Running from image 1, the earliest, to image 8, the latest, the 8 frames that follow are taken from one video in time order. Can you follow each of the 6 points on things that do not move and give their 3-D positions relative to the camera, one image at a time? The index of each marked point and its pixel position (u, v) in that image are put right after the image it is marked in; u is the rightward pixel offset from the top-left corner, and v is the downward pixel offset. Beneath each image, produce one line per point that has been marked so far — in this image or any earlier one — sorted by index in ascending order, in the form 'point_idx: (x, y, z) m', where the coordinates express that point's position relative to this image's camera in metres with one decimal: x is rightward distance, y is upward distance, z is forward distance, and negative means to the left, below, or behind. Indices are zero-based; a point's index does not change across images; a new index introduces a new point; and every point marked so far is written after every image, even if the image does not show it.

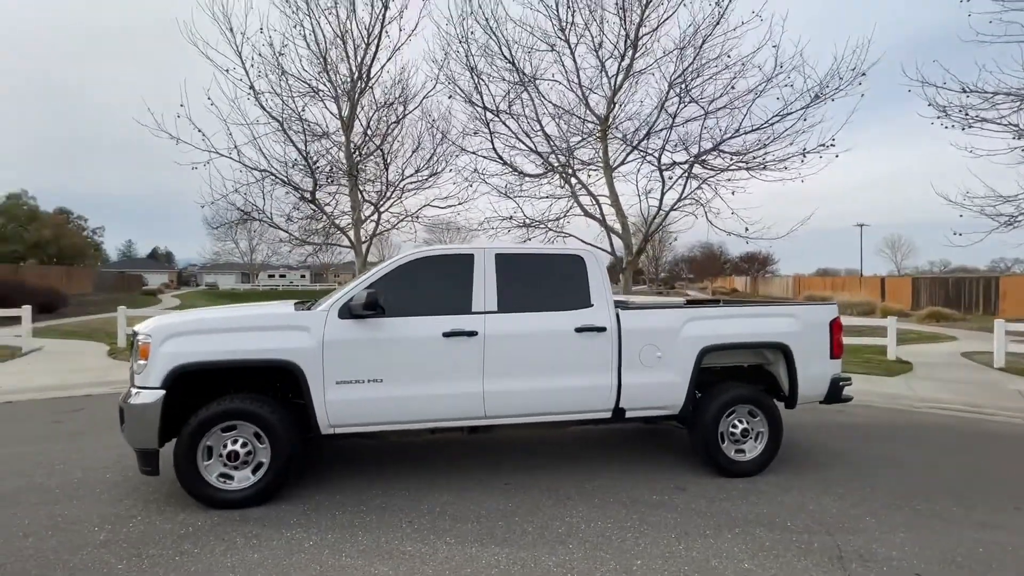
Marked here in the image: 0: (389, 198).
0: (-4.0, +2.9, +15.7) m
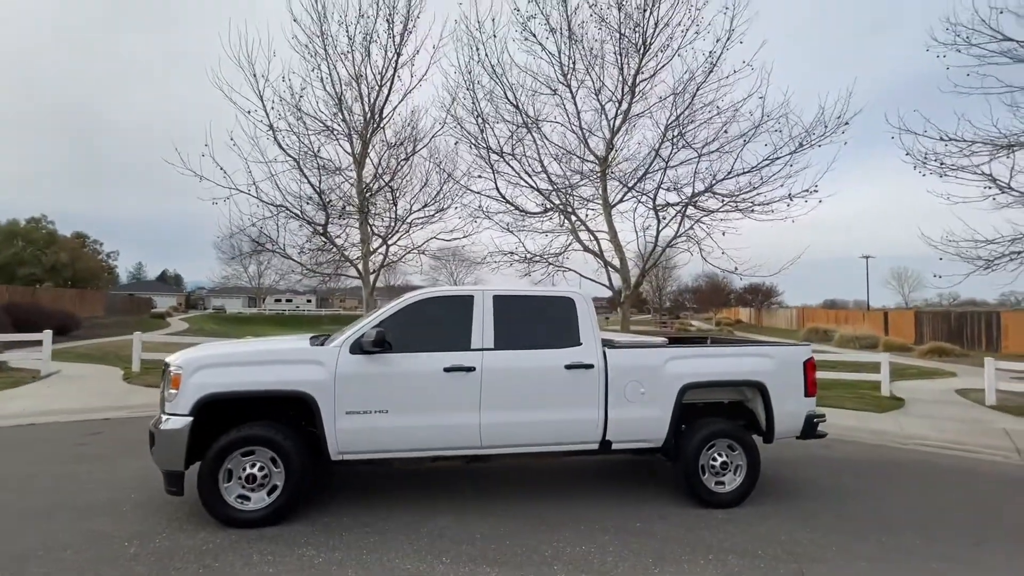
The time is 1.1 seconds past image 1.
0: (-3.9, +1.9, +16.4) m
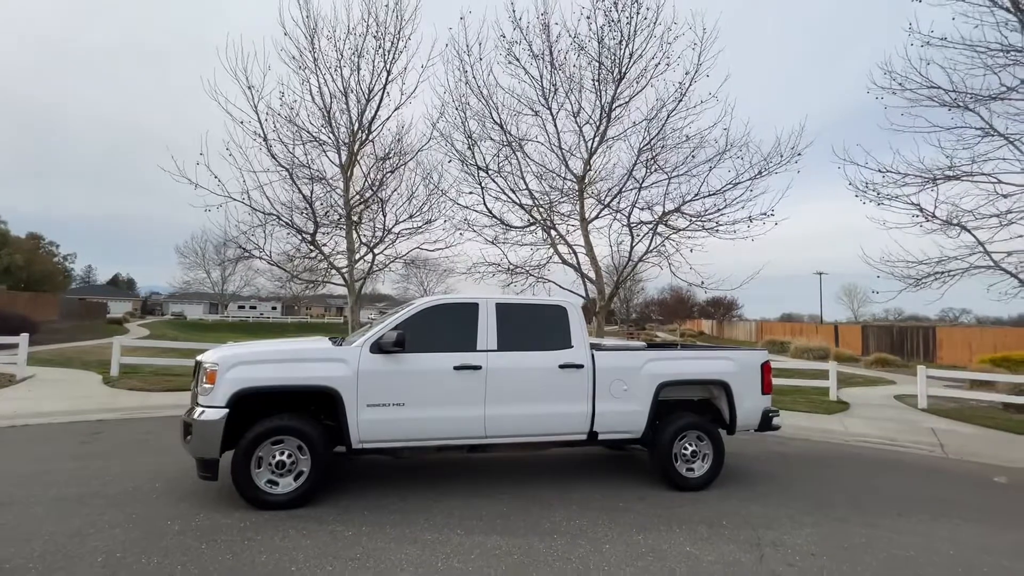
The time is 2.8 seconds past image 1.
0: (-4.5, +1.6, +17.0) m
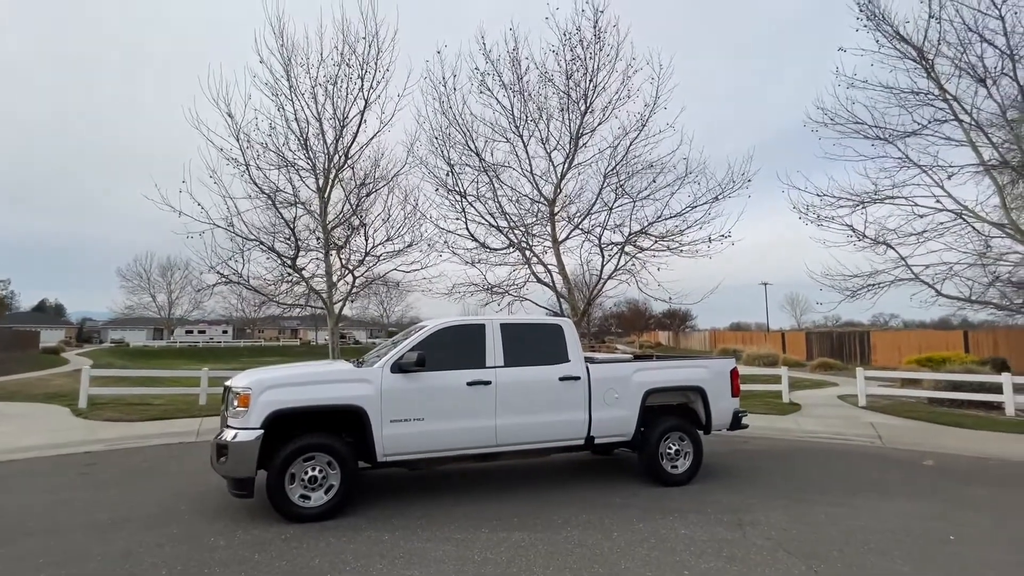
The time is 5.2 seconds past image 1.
0: (-5.3, +0.8, +17.4) m
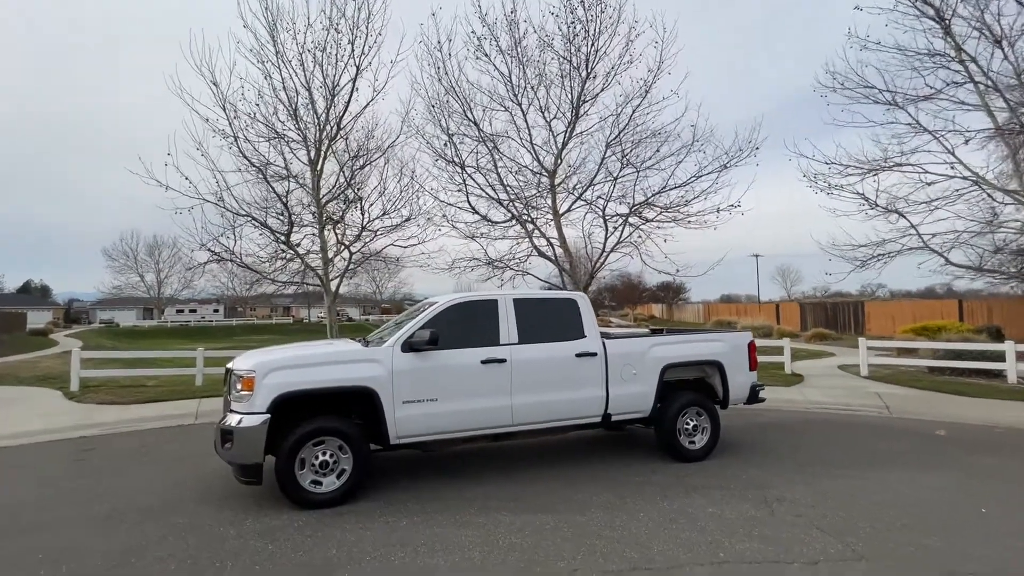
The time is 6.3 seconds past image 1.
0: (-5.3, +1.7, +16.9) m
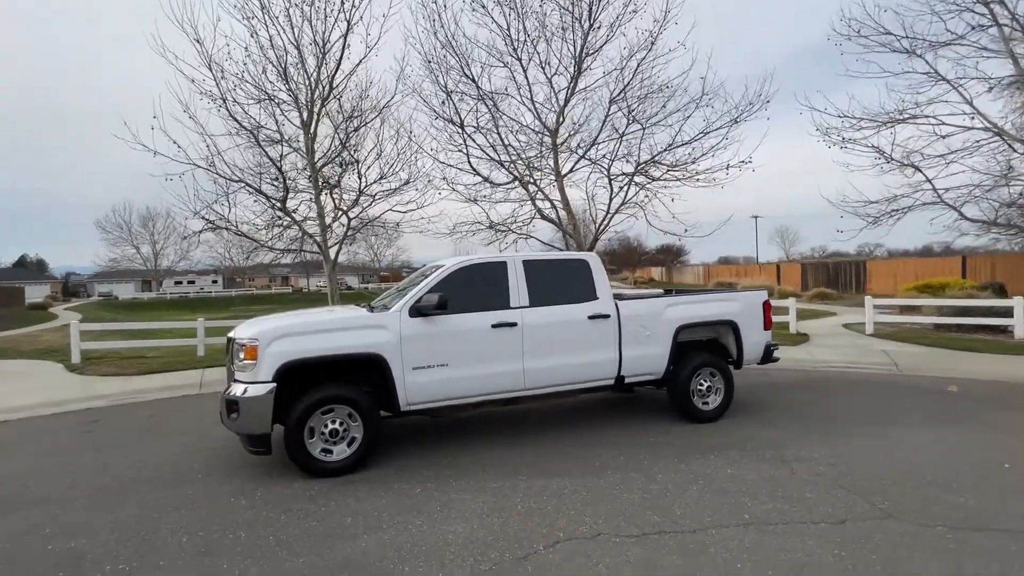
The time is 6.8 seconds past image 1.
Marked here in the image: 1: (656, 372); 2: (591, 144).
0: (-5.2, +2.8, +16.4) m
1: (+2.2, -1.3, +7.5) m
2: (+2.6, +4.7, +16.0) m
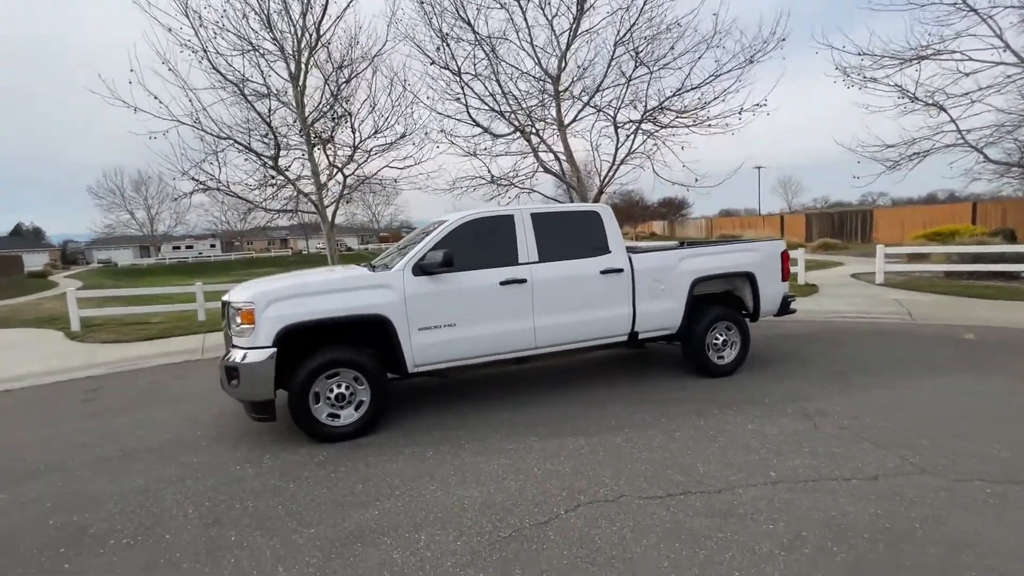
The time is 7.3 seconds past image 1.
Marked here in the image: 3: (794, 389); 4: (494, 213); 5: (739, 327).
0: (-5.2, +4.1, +15.8) m
1: (+2.4, -0.6, +7.2) m
2: (+2.6, +6.2, +15.2) m
3: (+4.0, -1.4, +6.9) m
4: (-0.2, +1.0, +6.4) m
5: (+3.6, -0.6, +7.7) m
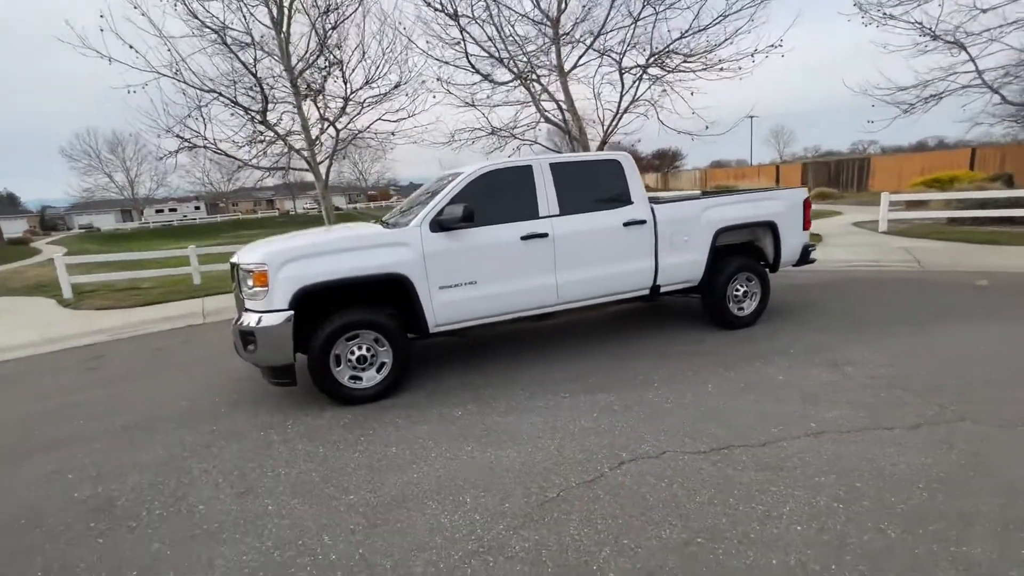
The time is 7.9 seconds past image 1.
0: (-5.2, +5.4, +15.0) m
1: (+2.6, +0.1, +7.0) m
2: (+2.6, +7.6, +14.3) m
3: (+4.3, -0.7, +6.9) m
4: (0.0, +1.6, +6.1) m
5: (+3.9, +0.1, +7.5) m
